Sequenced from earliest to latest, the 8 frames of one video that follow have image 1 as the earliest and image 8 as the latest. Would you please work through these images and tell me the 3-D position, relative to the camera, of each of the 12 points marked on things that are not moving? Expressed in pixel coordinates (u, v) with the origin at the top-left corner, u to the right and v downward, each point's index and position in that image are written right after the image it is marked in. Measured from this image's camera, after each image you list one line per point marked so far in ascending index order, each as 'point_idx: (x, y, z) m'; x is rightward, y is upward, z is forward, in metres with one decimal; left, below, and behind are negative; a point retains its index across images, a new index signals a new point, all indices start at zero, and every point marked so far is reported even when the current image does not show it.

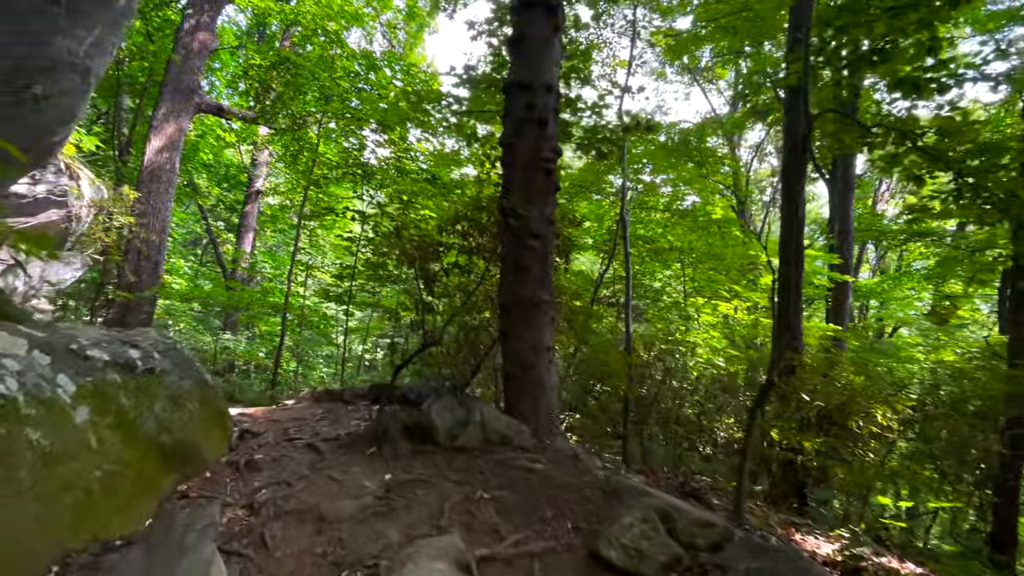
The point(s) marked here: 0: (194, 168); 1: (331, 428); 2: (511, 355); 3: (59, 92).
0: (-11.5, +4.4, +18.1) m
1: (-1.8, -1.4, +4.8) m
2: (0.0, -0.6, +4.1) m
3: (-5.1, +2.2, +5.4) m
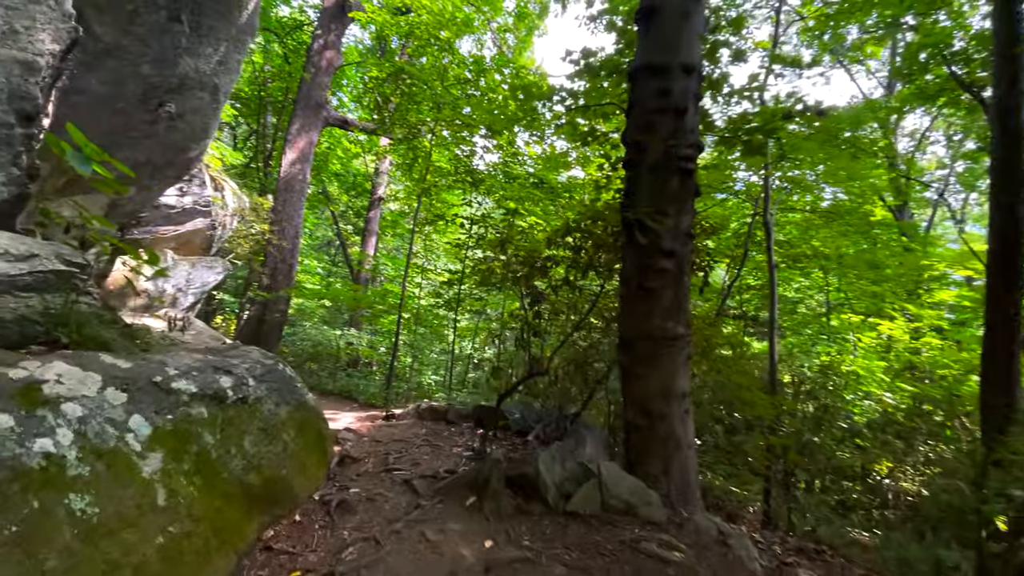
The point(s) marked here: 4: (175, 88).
0: (-7.3, +4.3, +19.5) m
1: (-0.8, -1.6, +4.4) m
2: (+0.9, -0.8, +3.4) m
3: (-3.7, +2.1, +5.7) m
4: (-3.7, +2.2, +5.3) m
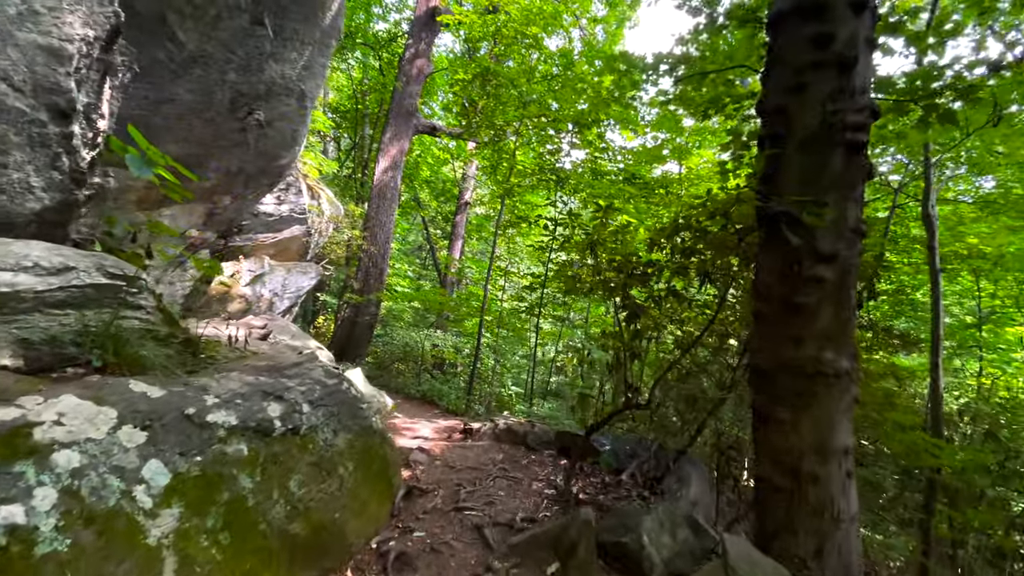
0: (-3.7, +4.2, +19.9) m
1: (0.0, -1.7, +3.9) m
2: (+1.4, -0.9, +2.6) m
3: (-2.7, +2.0, +5.7) m
4: (-2.7, +2.1, +5.3) m
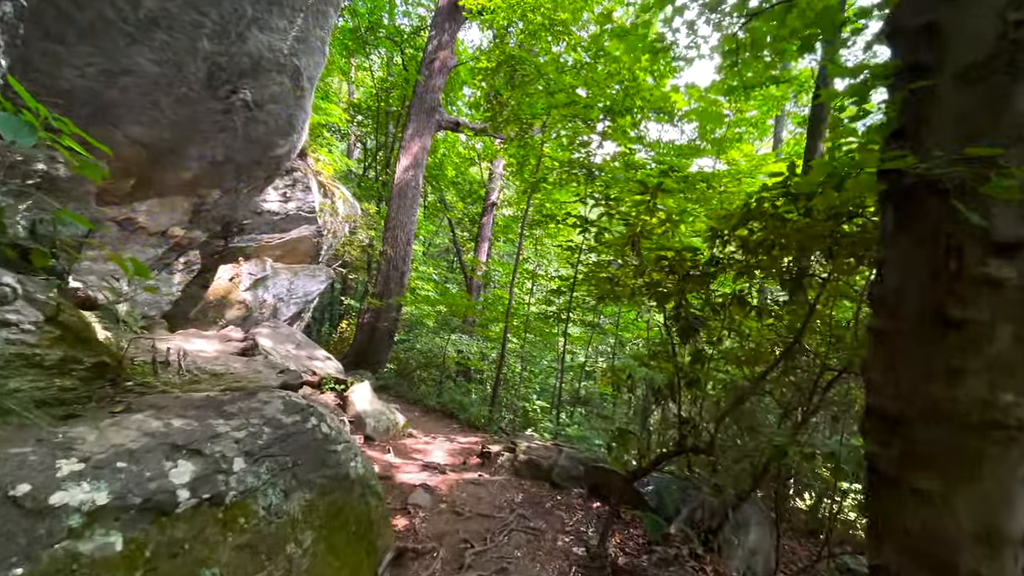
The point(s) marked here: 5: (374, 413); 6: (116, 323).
0: (-2.7, +4.1, +19.3) m
1: (+0.1, -1.7, +3.1) m
2: (+1.4, -0.9, +1.7) m
3: (-2.5, +2.0, +5.0) m
4: (-2.5, +2.1, +4.6) m
5: (-1.8, -1.6, +6.3) m
6: (-2.8, -0.3, +3.4) m
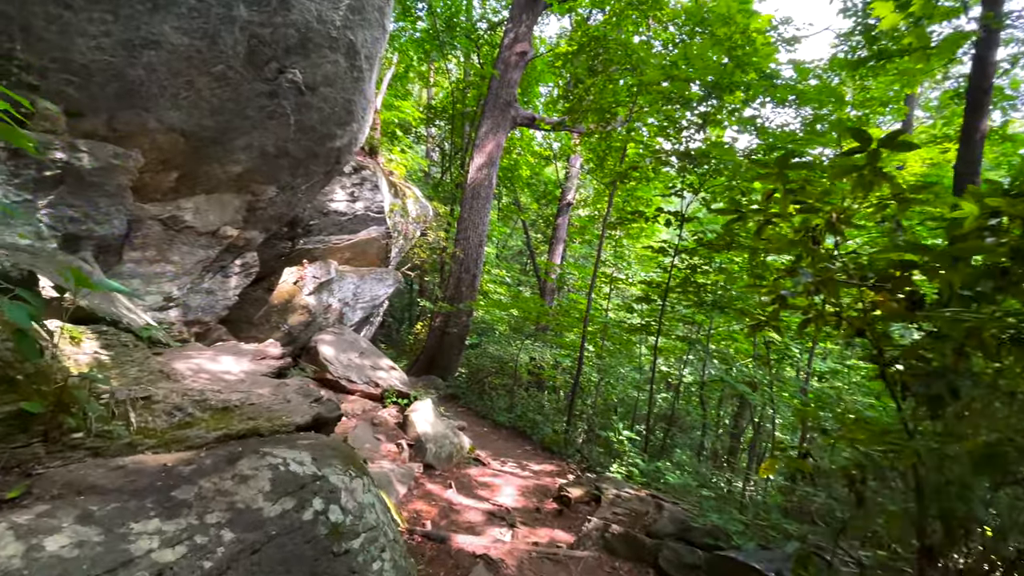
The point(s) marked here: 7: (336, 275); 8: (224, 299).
0: (+0.3, +3.9, +18.5) m
1: (+0.5, -1.8, +2.1) m
2: (+1.6, -1.0, +0.5) m
3: (-1.7, +1.9, +4.4) m
4: (-1.8, +2.0, +4.0) m
5: (-0.9, -1.7, +5.5) m
6: (-2.3, -0.3, +2.9) m
7: (-2.7, +0.2, +7.4) m
8: (-3.2, -0.1, +5.4) m
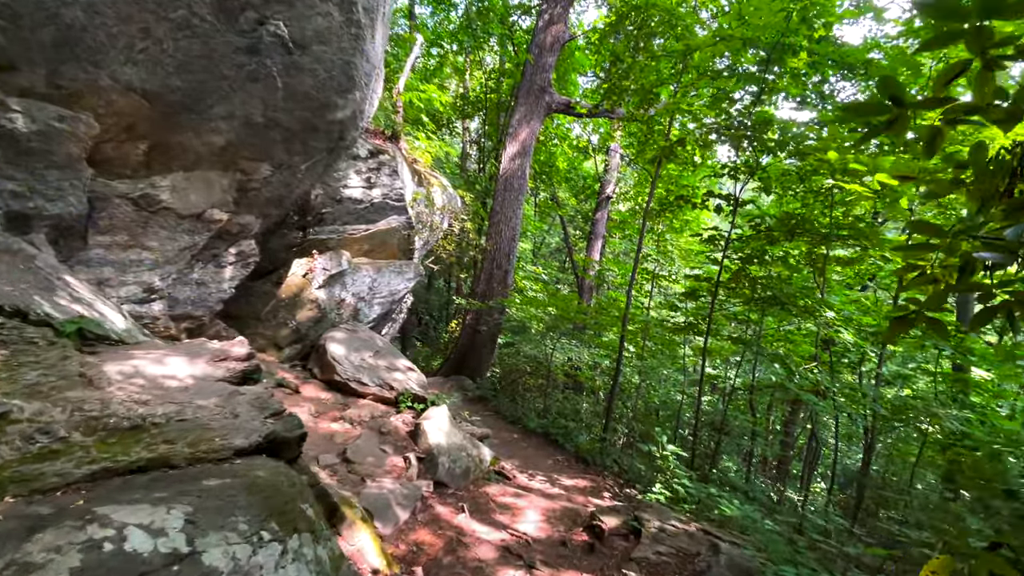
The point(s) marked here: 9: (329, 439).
0: (+1.5, +4.1, +17.7) m
1: (+0.5, -1.7, +1.3) m
2: (+1.4, -1.0, -0.4) m
3: (-1.6, +2.0, +3.7) m
4: (-1.7, +2.1, +3.4) m
5: (-0.6, -1.6, +4.8) m
6: (-2.3, -0.2, +2.3) m
7: (-2.3, +0.3, +6.9) m
8: (-2.9, 0.0, +4.9) m
9: (-1.7, -1.4, +4.6) m
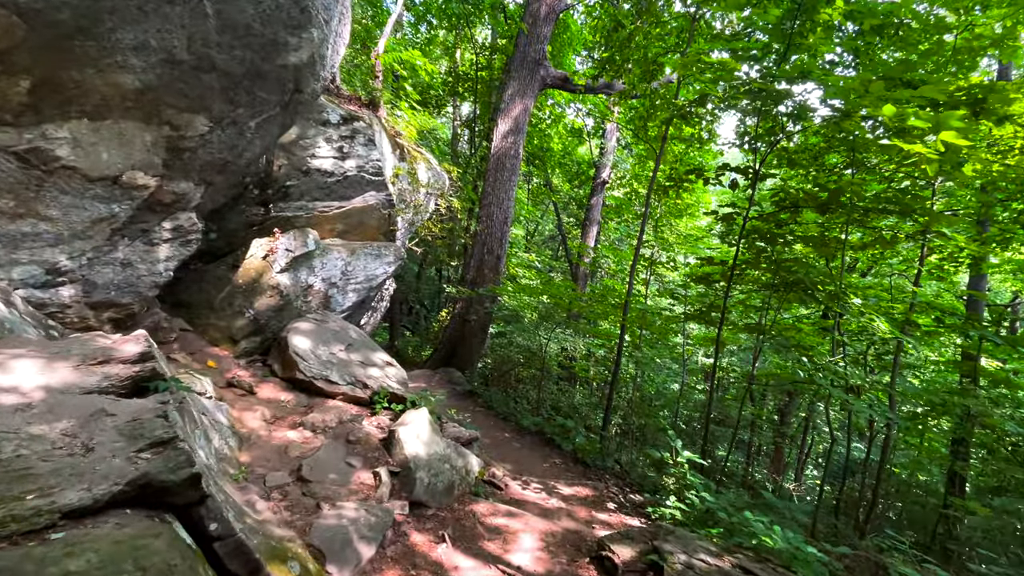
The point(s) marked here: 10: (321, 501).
0: (+1.3, +4.5, +16.8) m
1: (+0.4, -1.6, +0.5) m
2: (+1.5, -0.9, -1.1) m
3: (-1.6, +2.1, +2.9) m
4: (-1.7, +2.2, +2.5) m
5: (-0.7, -1.4, +4.1) m
6: (-2.3, -0.1, +1.5) m
7: (-2.4, +0.5, +6.1) m
8: (-3.0, +0.1, +4.0) m
9: (-1.8, -1.3, +3.8) m
10: (-1.3, -1.5, +3.3) m
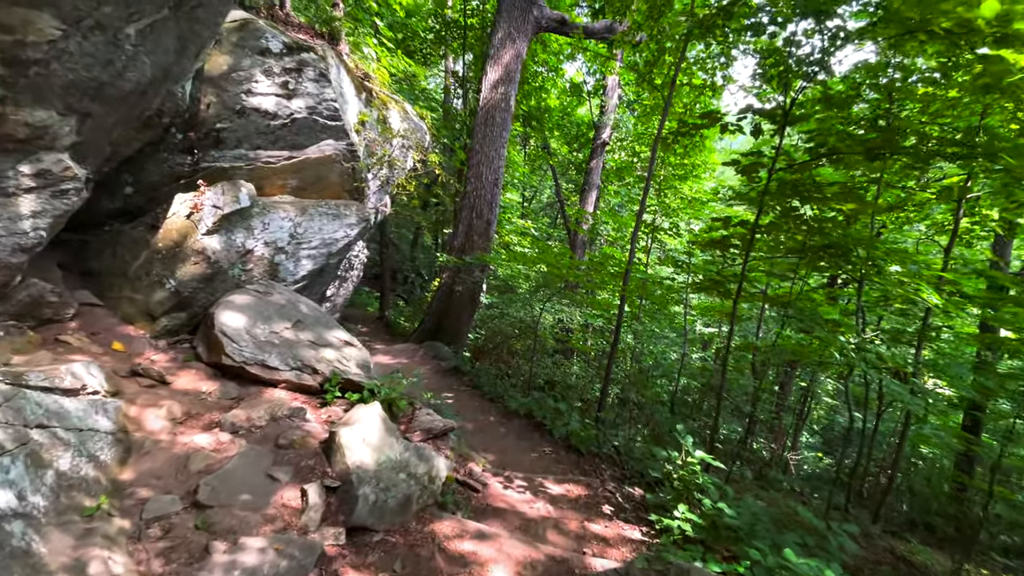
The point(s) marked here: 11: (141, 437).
0: (+1.1, +5.5, +15.6) m
1: (+0.2, -1.6, -0.3) m
2: (+1.3, -1.0, -2.0) m
3: (-1.8, +2.2, +1.8) m
4: (-1.9, +2.3, +1.5) m
5: (-0.9, -1.2, +3.2) m
6: (-2.5, -0.1, +0.6) m
7: (-2.6, +0.9, +5.1) m
8: (-3.2, +0.3, +3.1) m
9: (-2.0, -1.1, +2.9) m
10: (-1.5, -1.3, +2.5) m
11: (-2.3, -0.9, +3.1) m
